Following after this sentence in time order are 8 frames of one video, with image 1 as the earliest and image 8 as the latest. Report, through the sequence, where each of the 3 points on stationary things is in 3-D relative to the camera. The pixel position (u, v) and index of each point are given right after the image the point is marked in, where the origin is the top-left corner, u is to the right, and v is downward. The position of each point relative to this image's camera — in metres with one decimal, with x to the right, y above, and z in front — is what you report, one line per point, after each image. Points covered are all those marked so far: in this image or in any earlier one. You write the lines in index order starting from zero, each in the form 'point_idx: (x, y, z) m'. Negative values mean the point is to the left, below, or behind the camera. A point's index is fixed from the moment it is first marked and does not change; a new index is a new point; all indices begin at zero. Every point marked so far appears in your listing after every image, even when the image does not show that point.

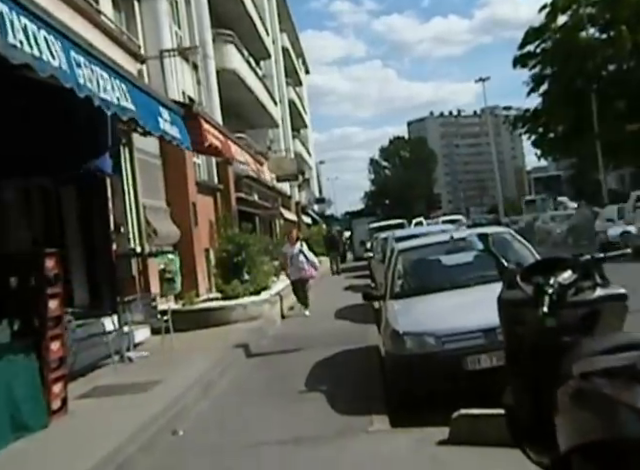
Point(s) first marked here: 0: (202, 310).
0: (-2.4, -1.5, +16.9) m
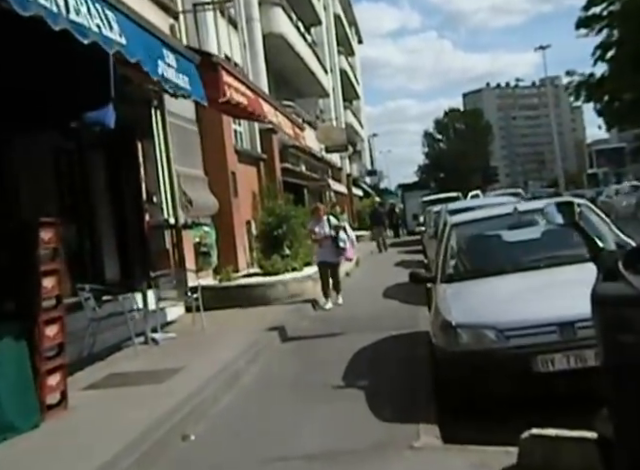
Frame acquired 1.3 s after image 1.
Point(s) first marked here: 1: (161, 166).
0: (-1.5, -1.0, +15.7) m
1: (-2.9, +1.2, +15.3) m
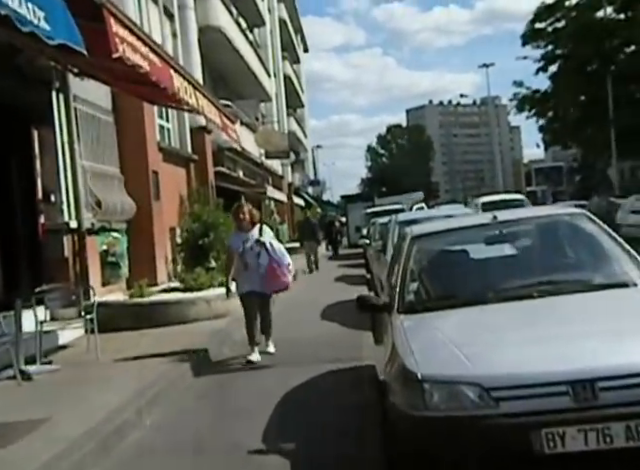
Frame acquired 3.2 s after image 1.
0: (-2.7, -1.1, +13.4) m
1: (-3.9, +1.1, +12.9) m
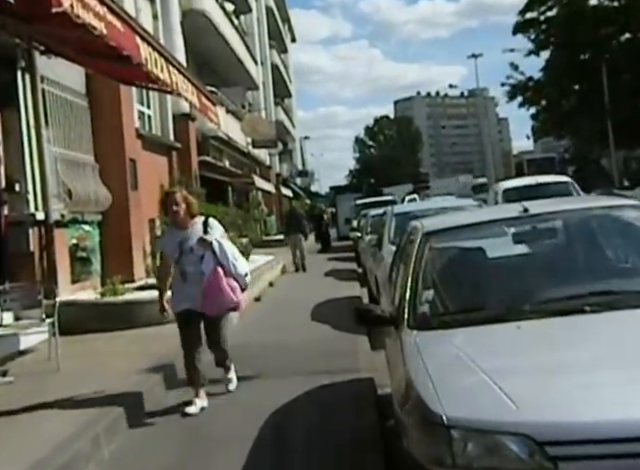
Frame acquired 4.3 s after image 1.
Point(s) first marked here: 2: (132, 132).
0: (-2.8, -1.0, +12.2) m
1: (-4.1, +1.2, +11.8) m
2: (-3.5, +1.9, +15.6) m
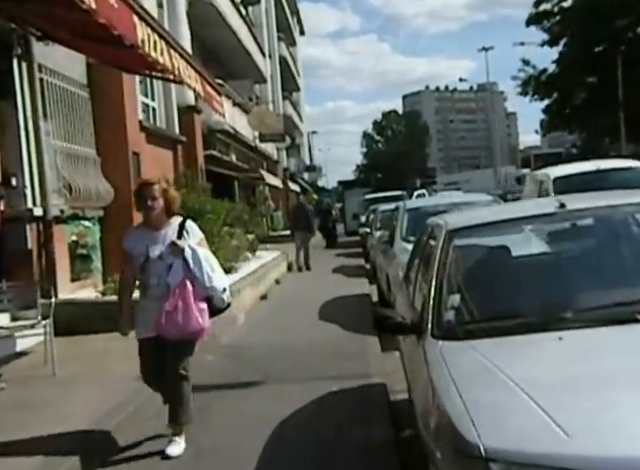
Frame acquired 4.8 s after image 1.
0: (-2.7, -1.0, +11.8) m
1: (-3.9, +1.3, +11.3) m
2: (-3.3, +2.0, +15.1) m
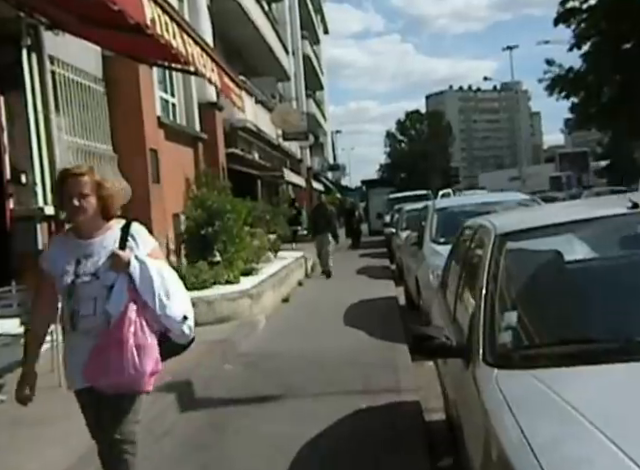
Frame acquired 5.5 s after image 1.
0: (-2.4, -1.0, +11.2) m
1: (-3.6, +1.3, +10.7) m
2: (-2.9, +2.0, +14.5) m
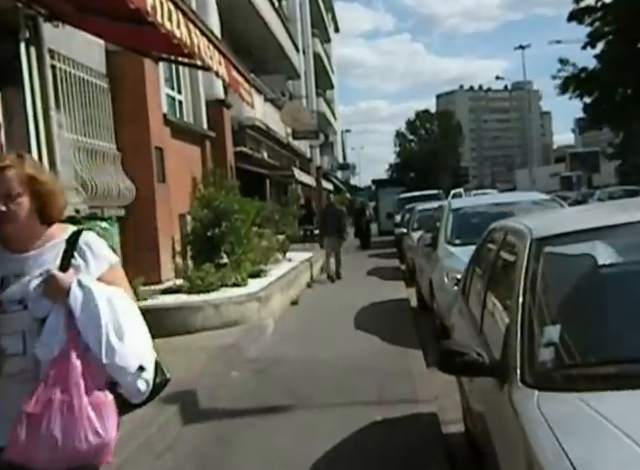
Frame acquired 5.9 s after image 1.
0: (-2.2, -1.0, +10.8) m
1: (-3.5, +1.2, +10.3) m
2: (-2.7, +2.0, +14.1) m
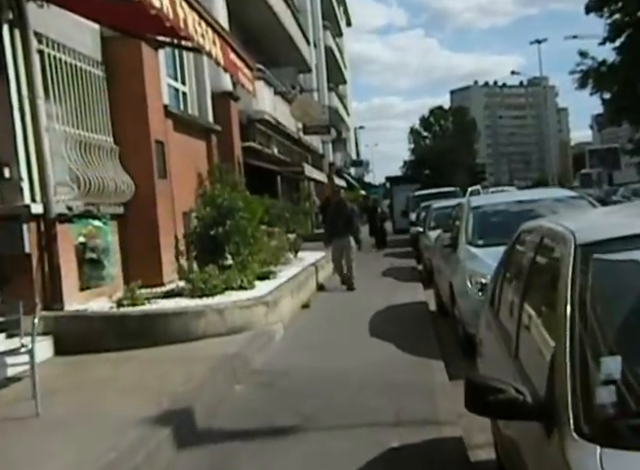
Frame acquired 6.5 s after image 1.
0: (-2.1, -1.0, +9.9) m
1: (-3.4, +1.2, +9.5) m
2: (-2.5, +2.0, +13.3) m
